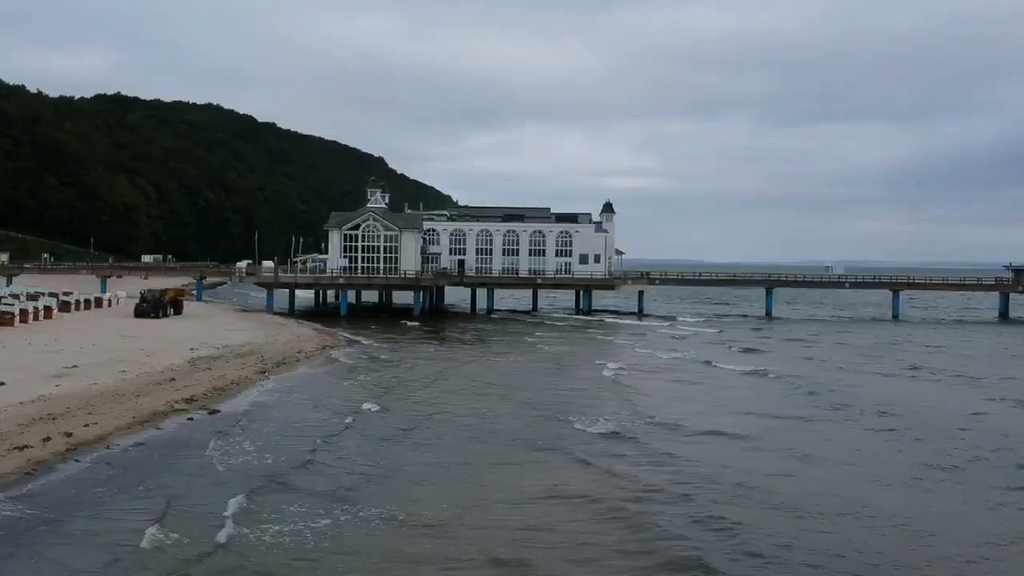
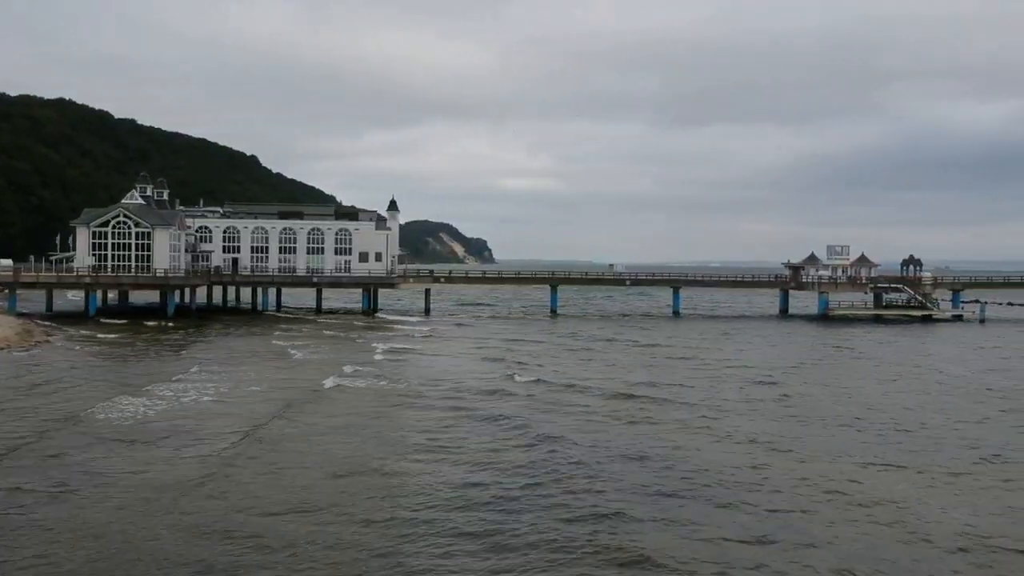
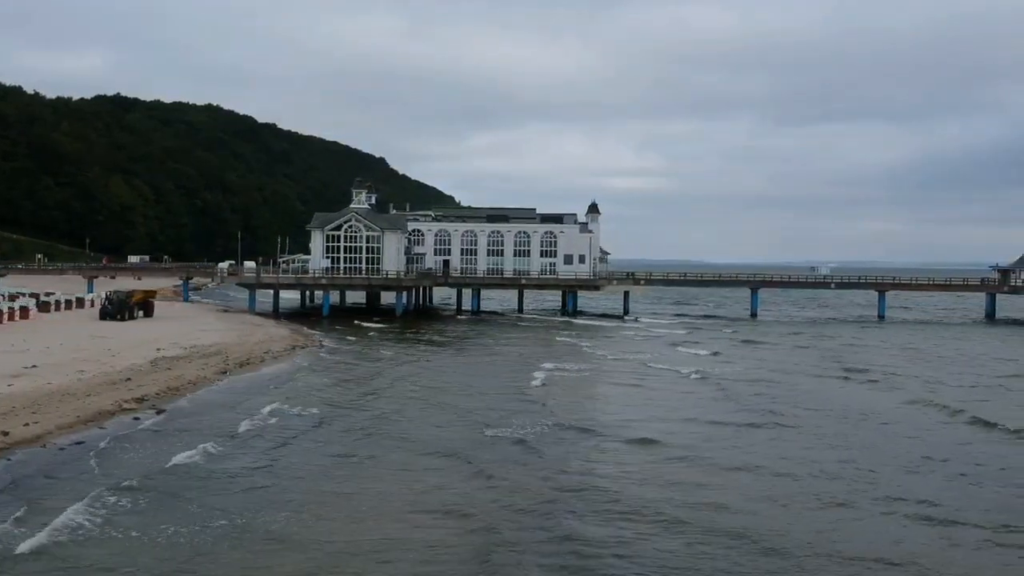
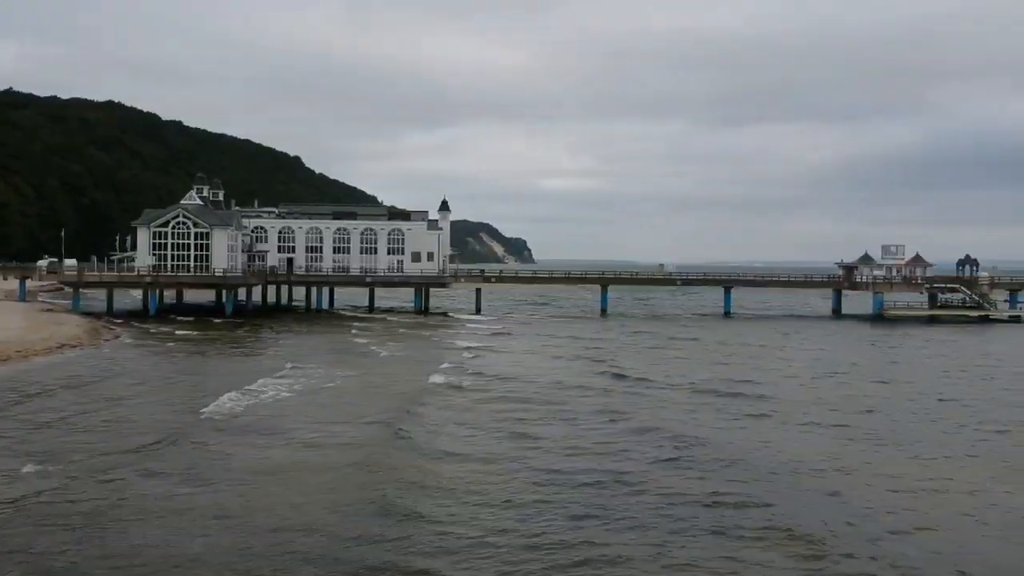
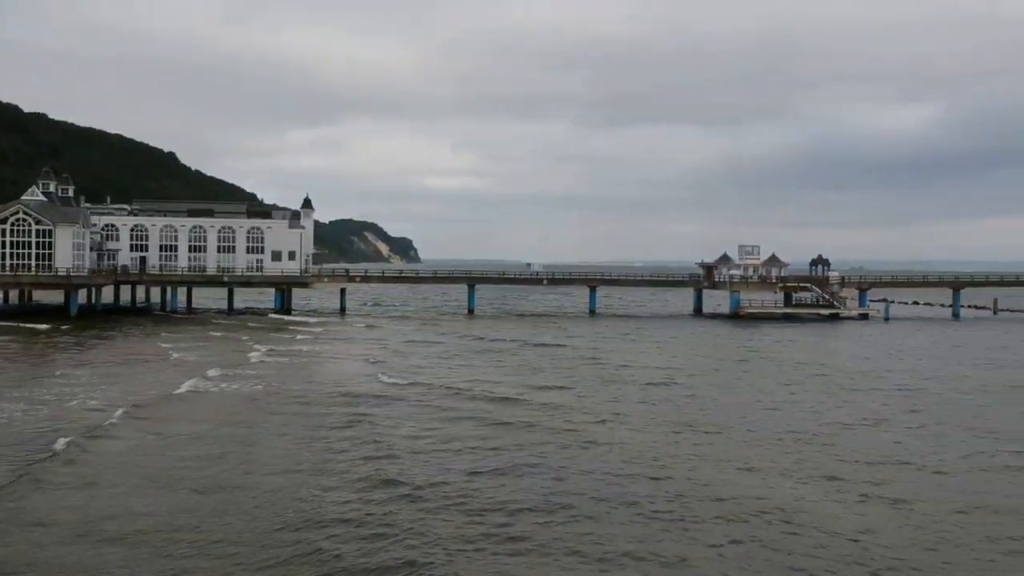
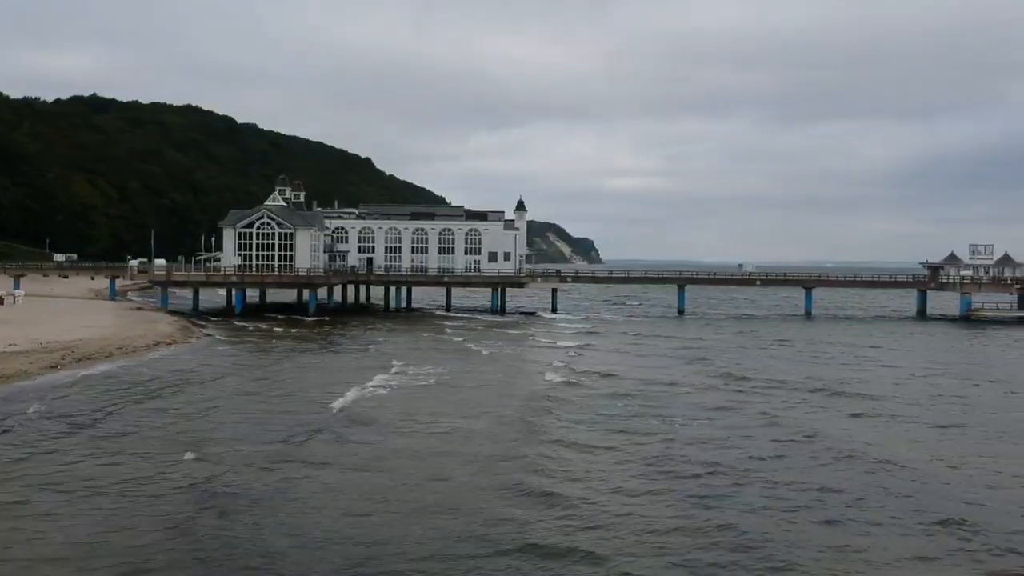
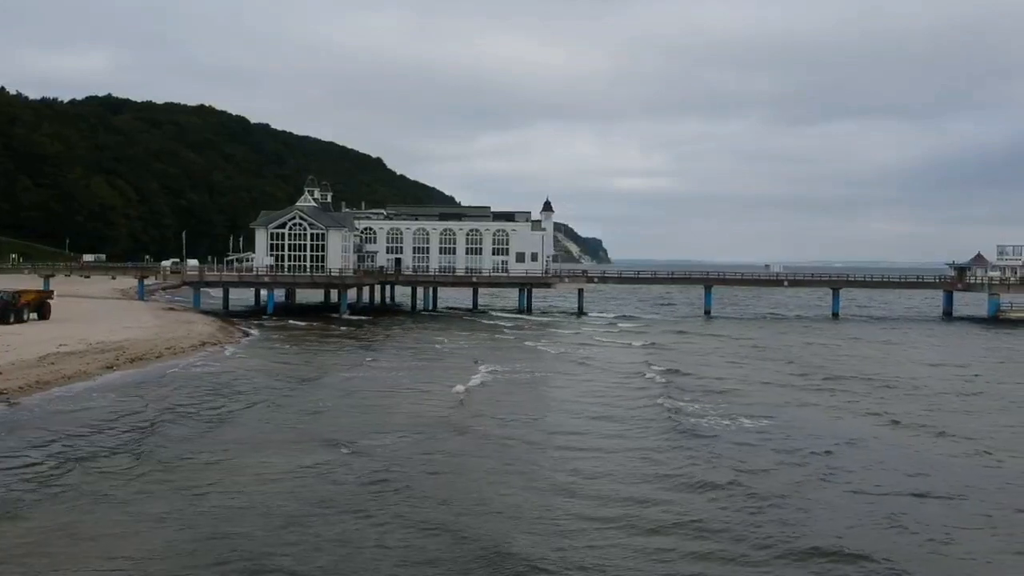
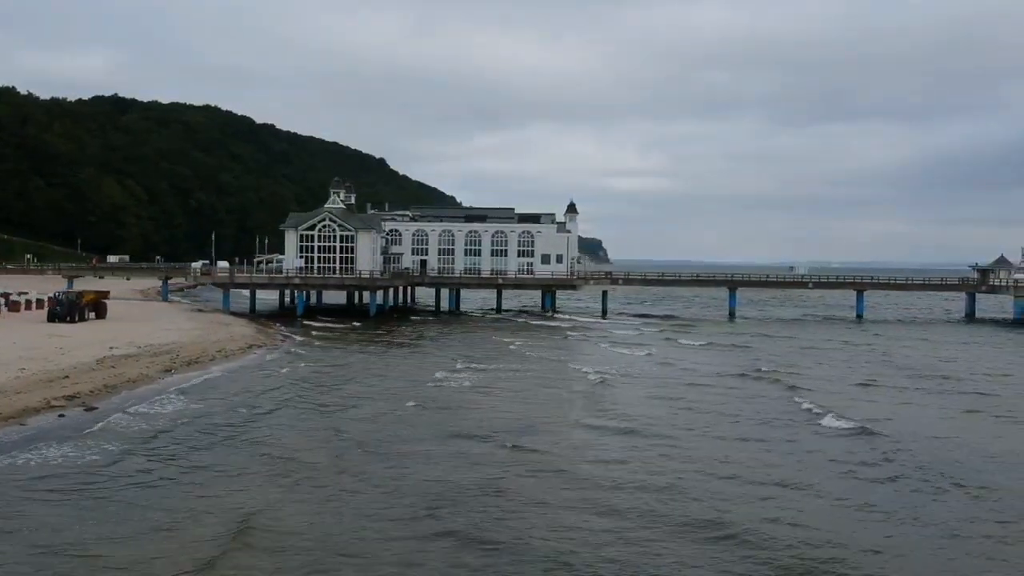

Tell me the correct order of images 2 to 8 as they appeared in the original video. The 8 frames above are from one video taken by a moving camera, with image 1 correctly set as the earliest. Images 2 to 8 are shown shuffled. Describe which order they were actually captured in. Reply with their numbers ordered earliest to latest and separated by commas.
3, 8, 7, 6, 4, 2, 5
